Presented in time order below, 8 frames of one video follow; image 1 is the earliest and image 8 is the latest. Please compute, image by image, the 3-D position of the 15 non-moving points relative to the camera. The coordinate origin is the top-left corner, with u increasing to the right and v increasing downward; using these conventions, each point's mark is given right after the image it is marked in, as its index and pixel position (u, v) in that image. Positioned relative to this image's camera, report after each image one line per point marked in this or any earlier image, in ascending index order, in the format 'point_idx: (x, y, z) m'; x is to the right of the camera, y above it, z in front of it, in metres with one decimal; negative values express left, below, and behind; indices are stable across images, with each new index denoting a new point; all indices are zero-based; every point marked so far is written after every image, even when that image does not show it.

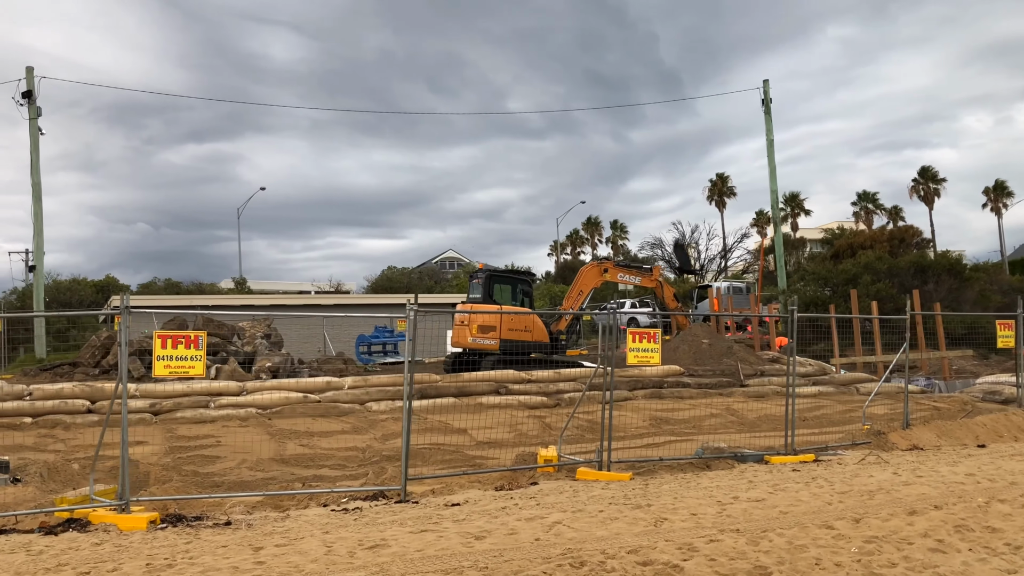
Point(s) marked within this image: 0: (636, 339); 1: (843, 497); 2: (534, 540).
0: (+1.2, -0.5, +6.5) m
1: (+2.2, -1.4, +4.6) m
2: (+0.1, -1.2, +3.3) m
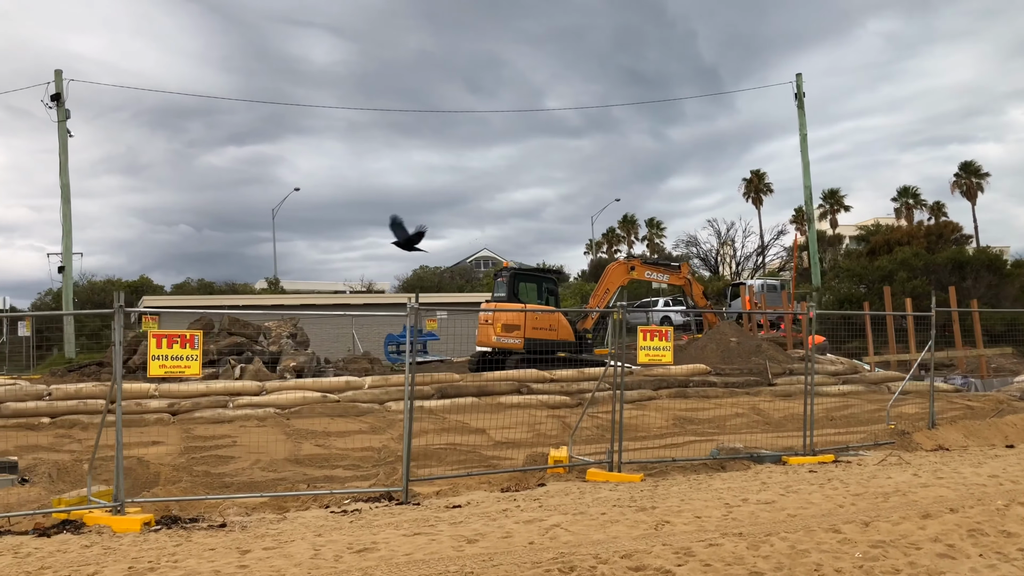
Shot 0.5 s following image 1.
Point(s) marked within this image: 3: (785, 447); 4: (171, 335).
0: (+1.3, -0.4, +6.4) m
1: (+2.2, -1.4, +4.5) m
2: (+0.1, -1.2, +3.2) m
3: (+3.1, -1.9, +8.1) m
4: (-1.8, -0.2, +3.8) m
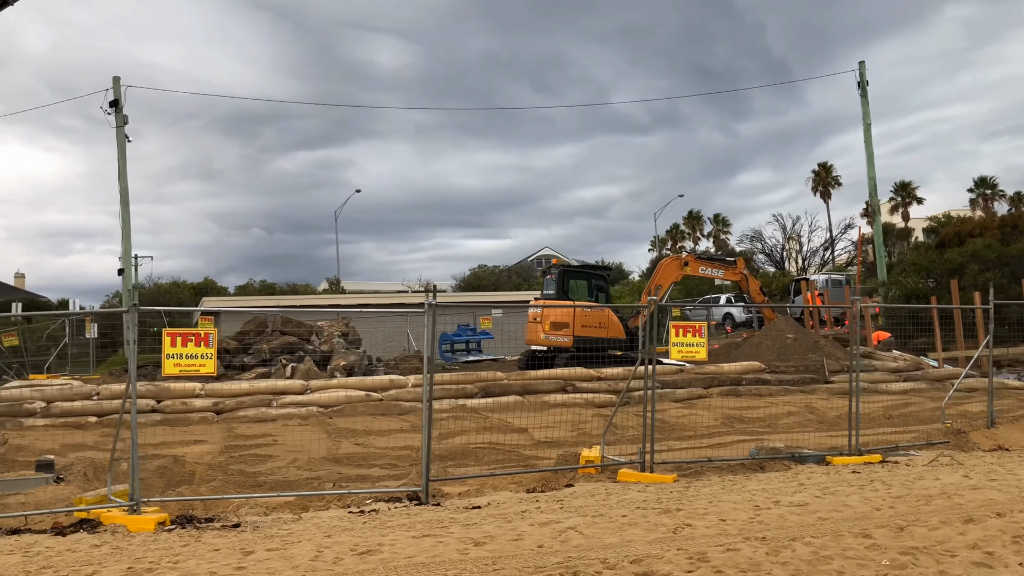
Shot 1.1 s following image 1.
0: (+1.5, -0.4, +6.2) m
1: (+2.3, -1.3, +4.2) m
2: (+0.1, -1.2, +3.1) m
3: (+3.5, -1.8, +7.8) m
4: (-1.8, -0.2, +3.8) m
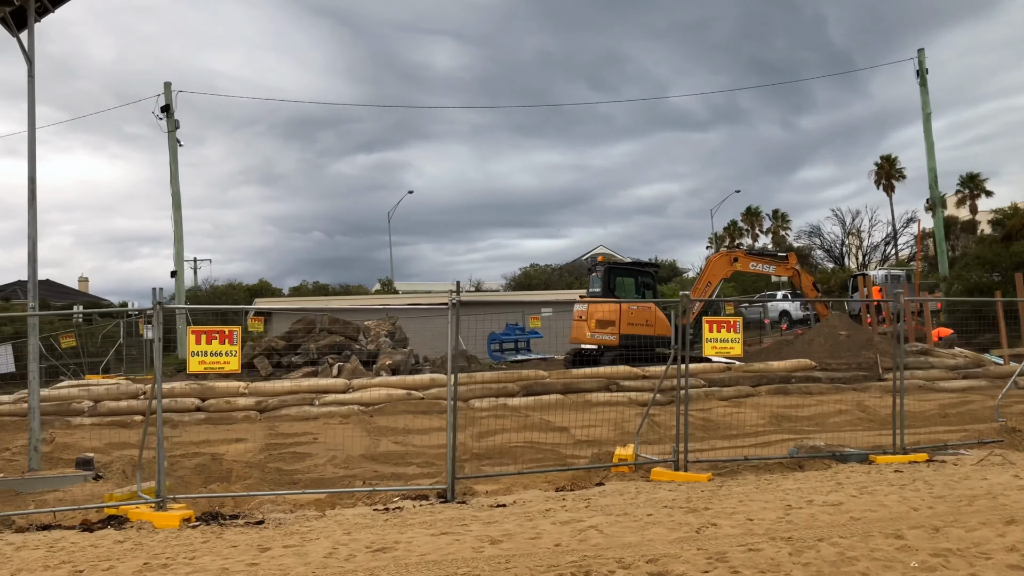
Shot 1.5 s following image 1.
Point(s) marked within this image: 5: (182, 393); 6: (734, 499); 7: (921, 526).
0: (+1.7, -0.3, +6.1) m
1: (+2.5, -1.3, +4.0) m
2: (+0.2, -1.1, +3.1) m
3: (+3.9, -1.7, +7.6) m
4: (-1.7, -0.2, +3.9) m
5: (-5.5, -1.7, +11.7) m
6: (+1.4, -1.3, +4.4) m
7: (+2.0, -1.2, +3.4) m
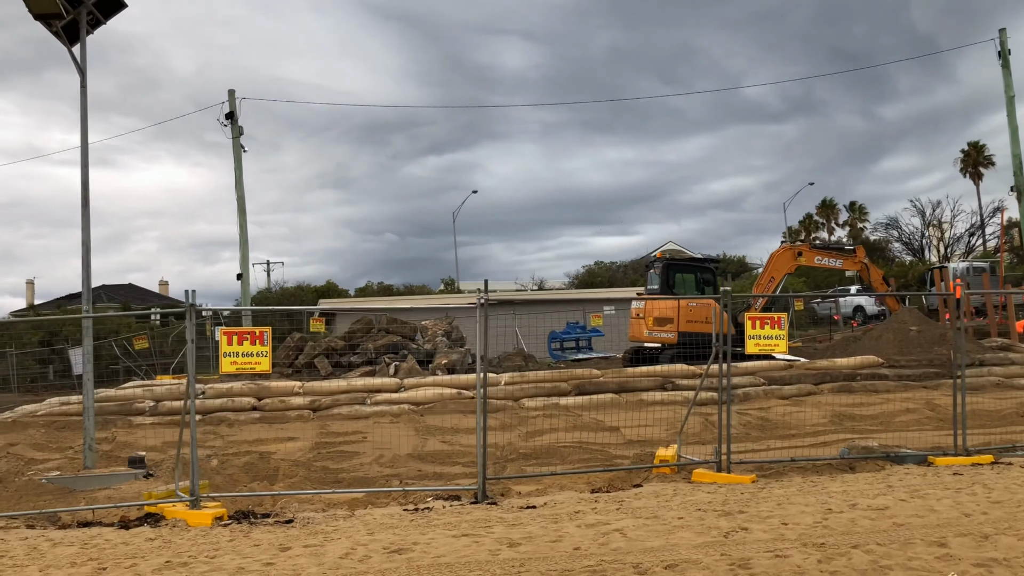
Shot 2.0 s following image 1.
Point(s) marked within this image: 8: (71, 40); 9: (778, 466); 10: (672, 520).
0: (+2.0, -0.3, +5.9) m
1: (+2.6, -1.2, +3.8) m
2: (+0.3, -1.1, +3.0) m
3: (+4.3, -1.6, +7.2) m
4: (-1.5, -0.3, +3.9) m
5: (-4.7, -1.8, +12.0) m
6: (+1.6, -1.3, +4.3) m
7: (+2.1, -1.1, +3.2) m
8: (-4.3, +2.6, +6.8) m
9: (+2.2, -1.5, +5.9) m
10: (+0.8, -1.2, +3.7) m
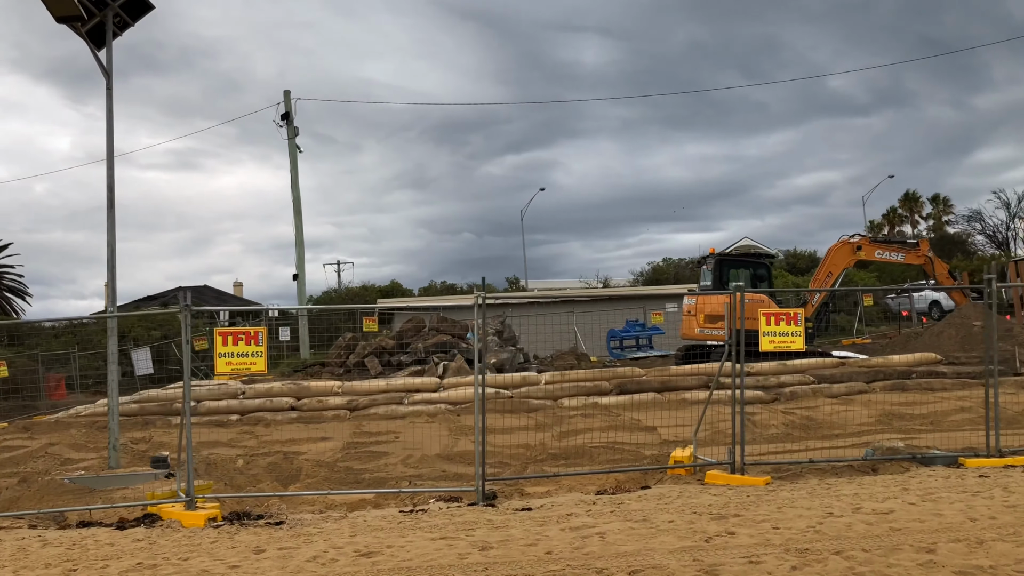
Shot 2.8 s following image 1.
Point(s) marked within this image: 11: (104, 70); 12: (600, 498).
0: (+2.1, -0.3, +5.7) m
1: (+2.5, -1.2, +3.6) m
2: (+0.2, -1.1, +3.0) m
3: (+4.5, -1.6, +6.9) m
4: (-1.6, -0.3, +4.0) m
5: (-4.2, -1.8, +12.3) m
6: (+1.6, -1.3, +4.1) m
7: (+2.0, -1.1, +3.1) m
8: (-4.2, +2.5, +7.1) m
9: (+2.3, -1.5, +5.7) m
10: (+0.8, -1.2, +3.6) m
11: (-4.2, +2.2, +7.1) m
12: (+0.6, -1.4, +4.7) m
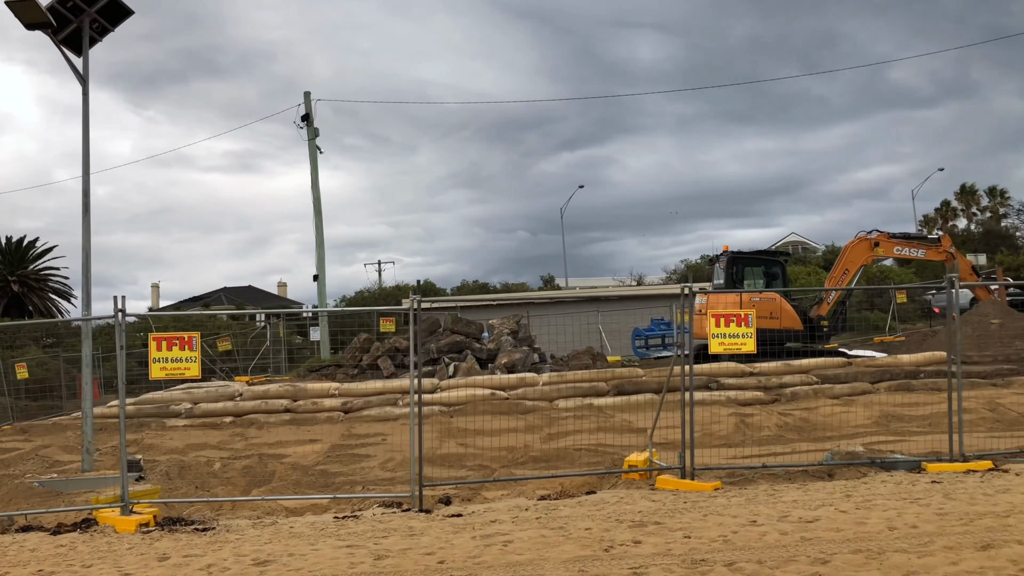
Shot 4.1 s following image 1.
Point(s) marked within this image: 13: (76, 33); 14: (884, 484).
0: (+1.7, -0.3, +5.7) m
1: (+2.1, -1.2, +3.6) m
2: (-0.3, -1.2, +3.0) m
3: (+4.1, -1.6, +6.8) m
4: (-2.0, -0.4, +4.1) m
5: (-4.3, -1.9, +12.5) m
6: (+1.2, -1.3, +4.1) m
7: (+1.5, -1.1, +3.0) m
8: (-4.6, +2.4, +7.3) m
9: (+2.0, -1.5, +5.6) m
10: (+0.3, -1.3, +3.6) m
11: (-4.5, +2.2, +7.3) m
12: (+0.2, -1.5, +4.7) m
13: (-4.6, +2.6, +7.2) m
14: (+2.7, -1.4, +5.0) m
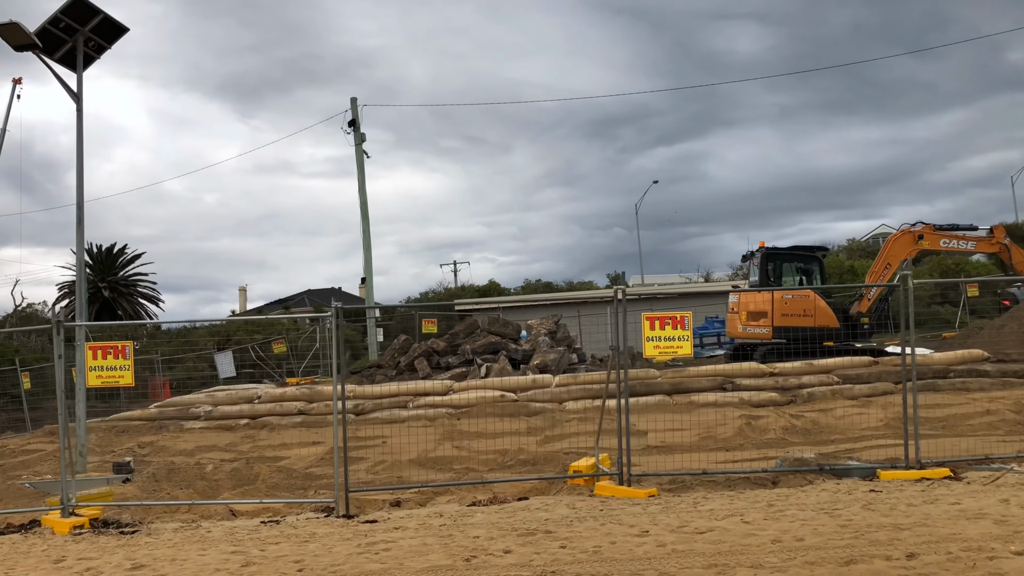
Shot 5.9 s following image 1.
0: (+1.3, -0.4, +5.7) m
1: (+1.5, -1.3, +3.6) m
2: (-0.9, -1.3, +3.2) m
3: (+3.8, -1.6, +6.6) m
4: (-2.6, -0.5, +4.4) m
5: (-4.3, -2.0, +12.9) m
6: (+0.6, -1.4, +4.2) m
7: (+0.9, -1.2, +3.1) m
8: (-4.9, +2.3, +7.8) m
9: (+1.5, -1.6, +5.7) m
10: (-0.2, -1.4, +3.7) m
11: (-4.9, +2.0, +7.8) m
12: (-0.3, -1.6, +4.9) m
13: (-4.9, +2.4, +7.7) m
14: (+2.2, -1.5, +5.0) m
